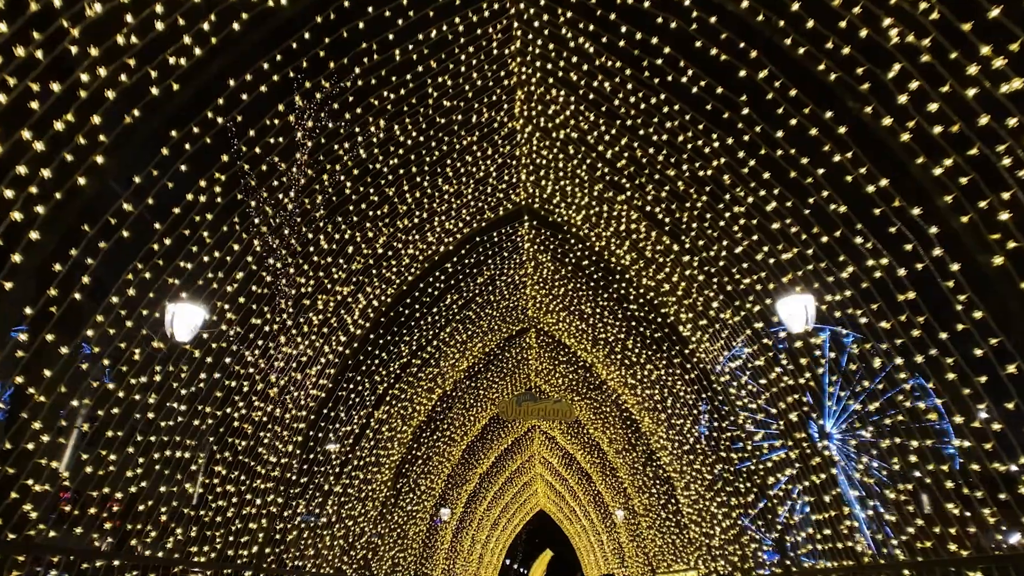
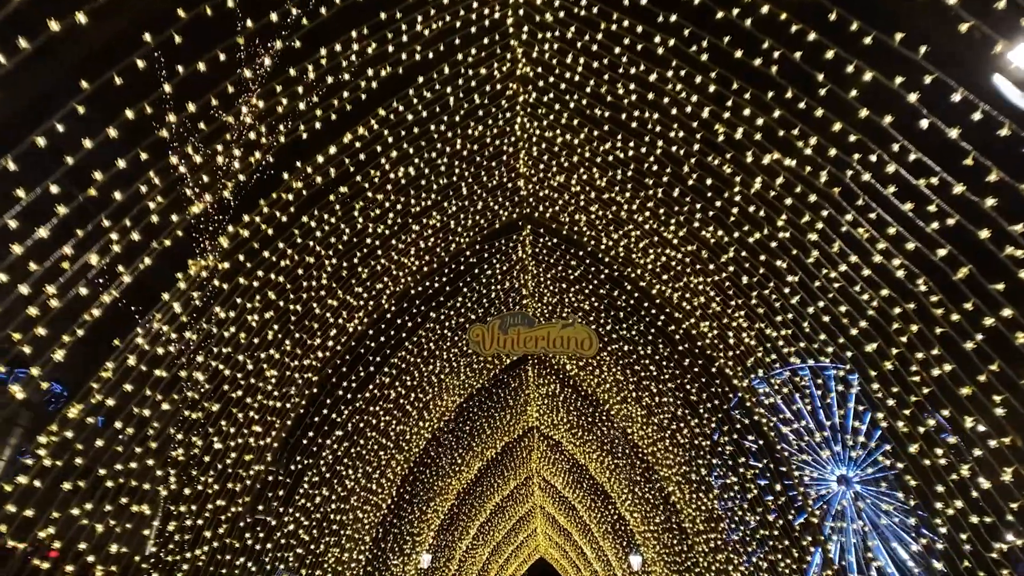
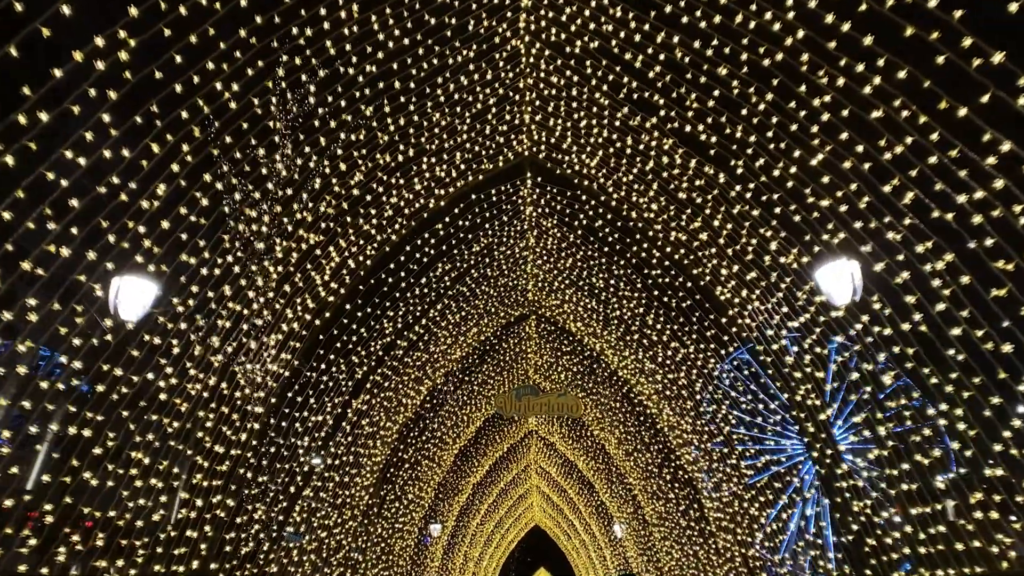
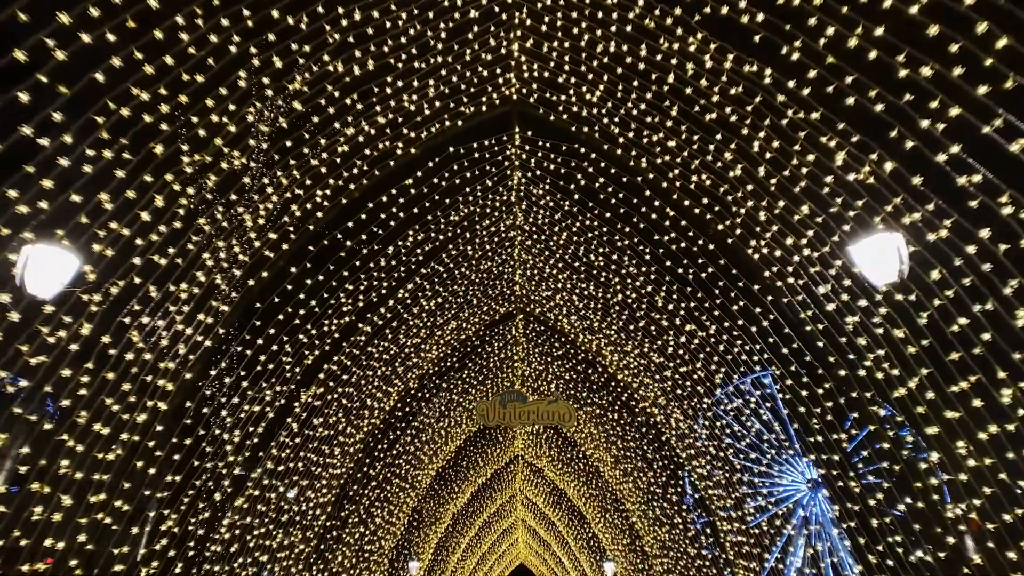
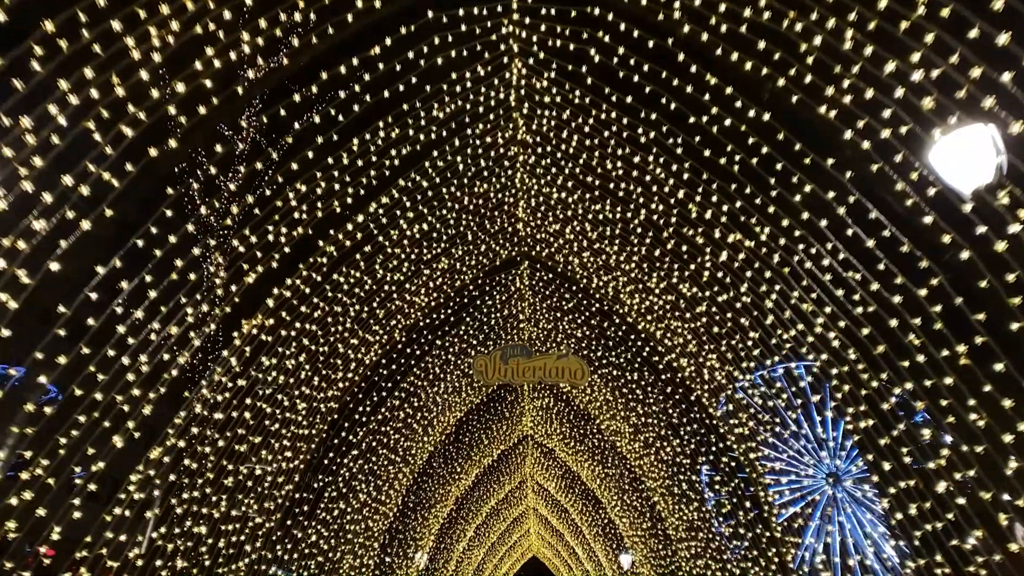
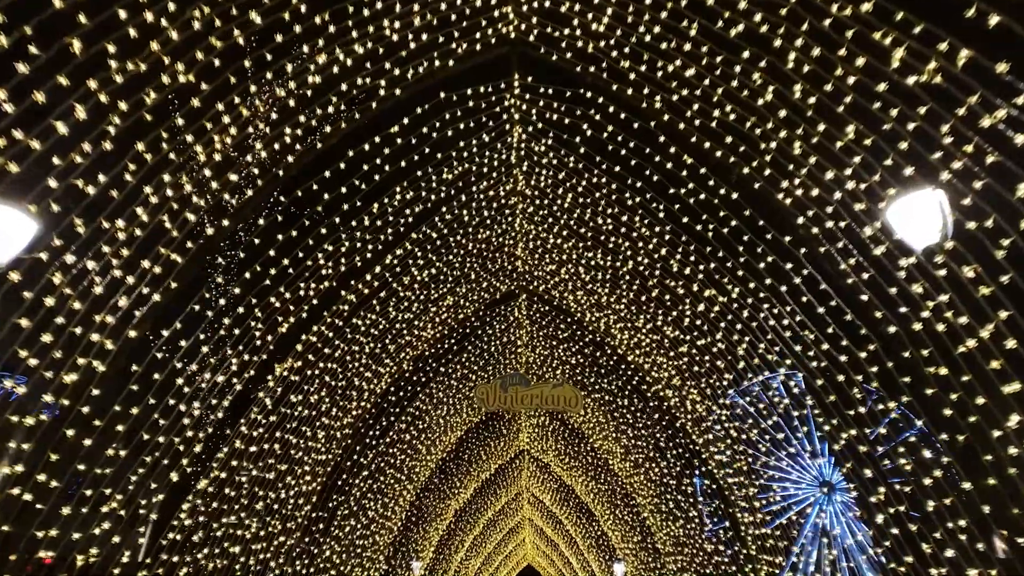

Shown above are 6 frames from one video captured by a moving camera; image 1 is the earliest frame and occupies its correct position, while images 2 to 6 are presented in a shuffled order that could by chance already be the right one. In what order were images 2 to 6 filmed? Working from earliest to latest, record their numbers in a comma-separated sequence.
3, 4, 6, 5, 2
